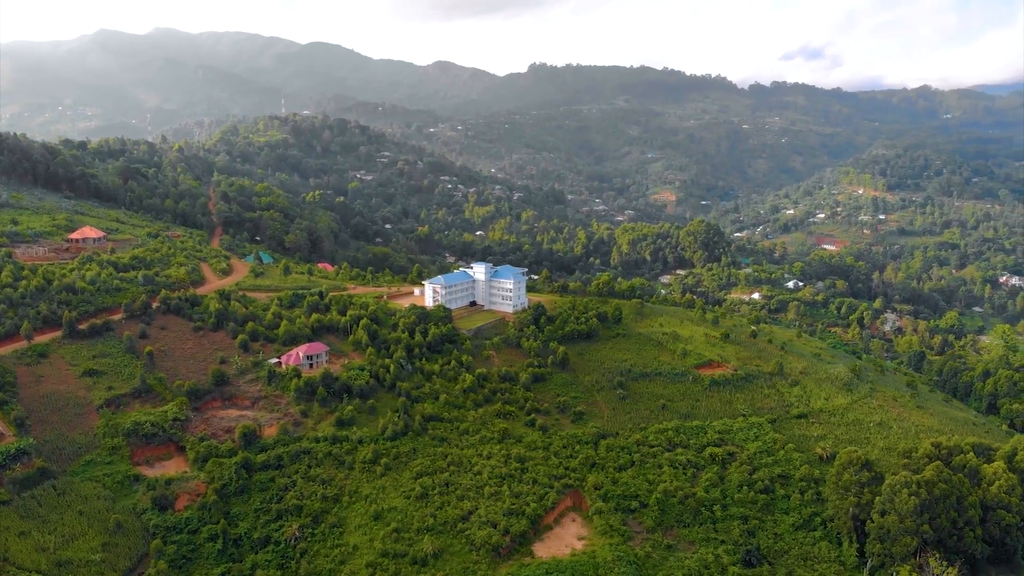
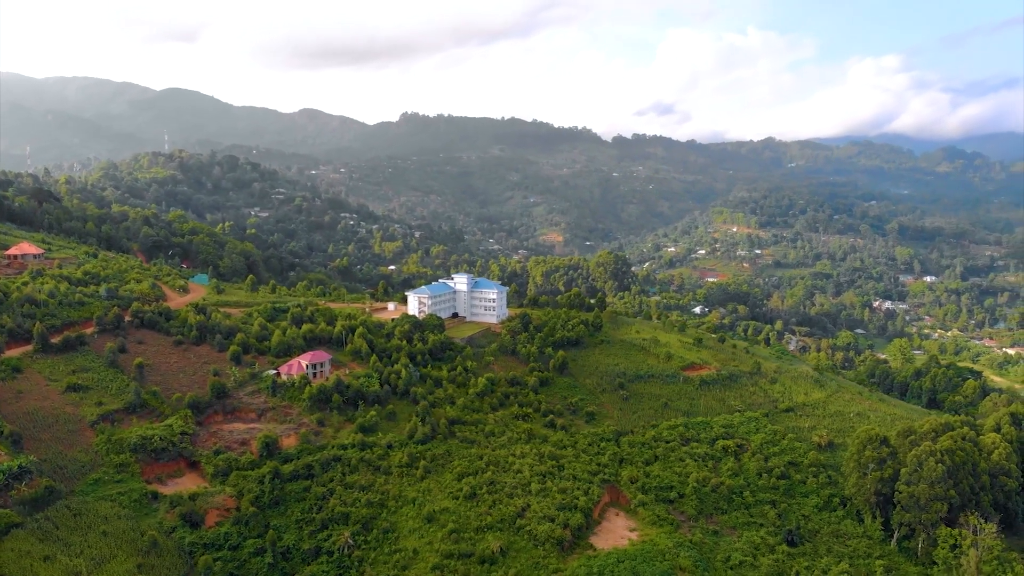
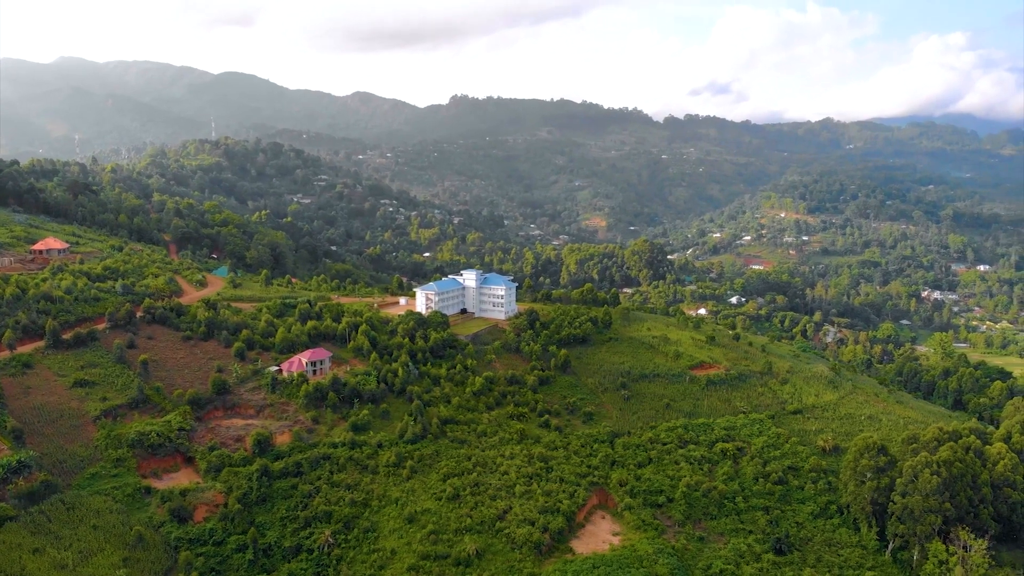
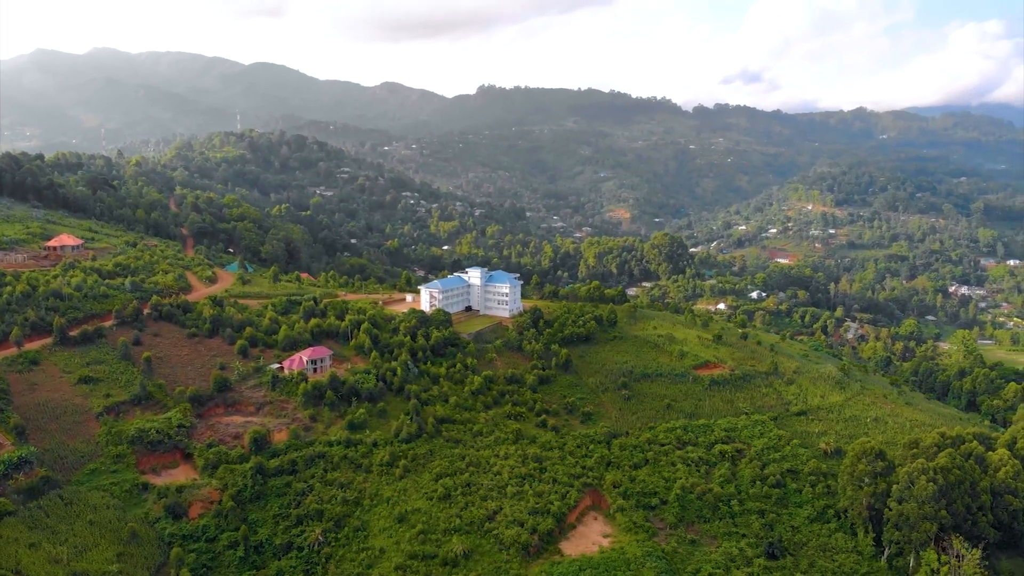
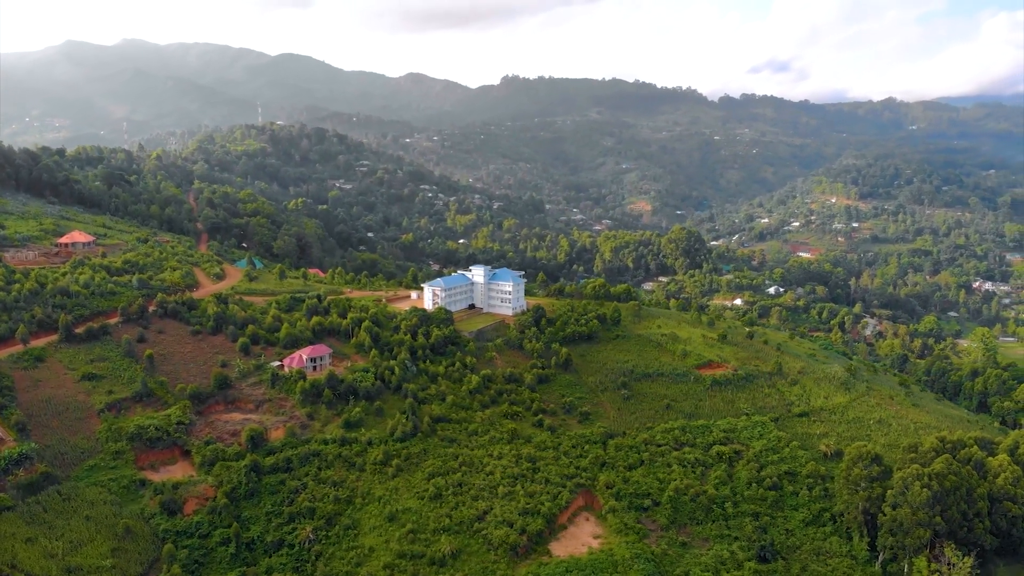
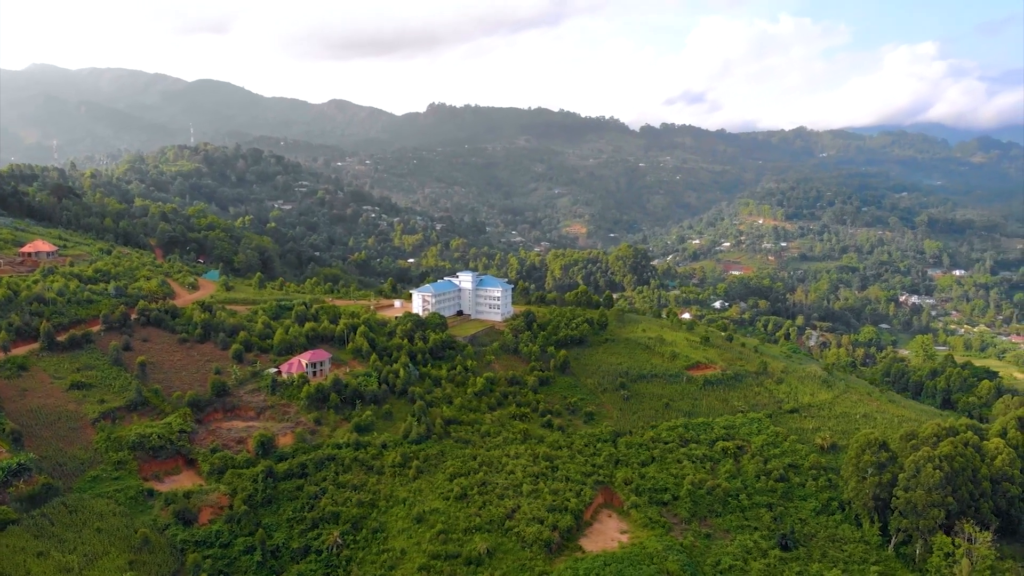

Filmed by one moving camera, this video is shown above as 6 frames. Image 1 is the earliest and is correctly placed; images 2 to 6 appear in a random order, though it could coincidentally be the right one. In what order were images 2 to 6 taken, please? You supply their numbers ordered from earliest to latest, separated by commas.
5, 4, 3, 6, 2
